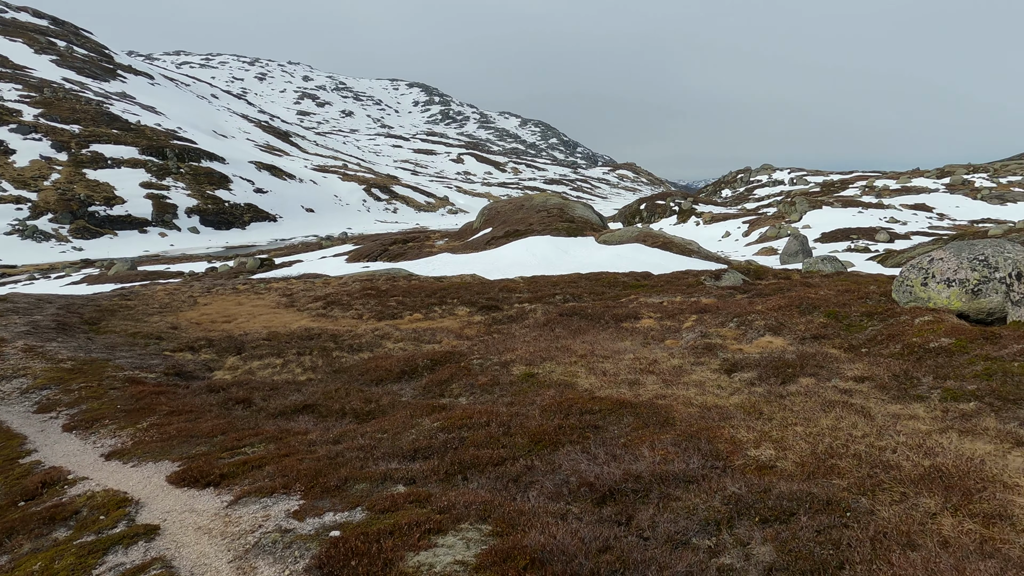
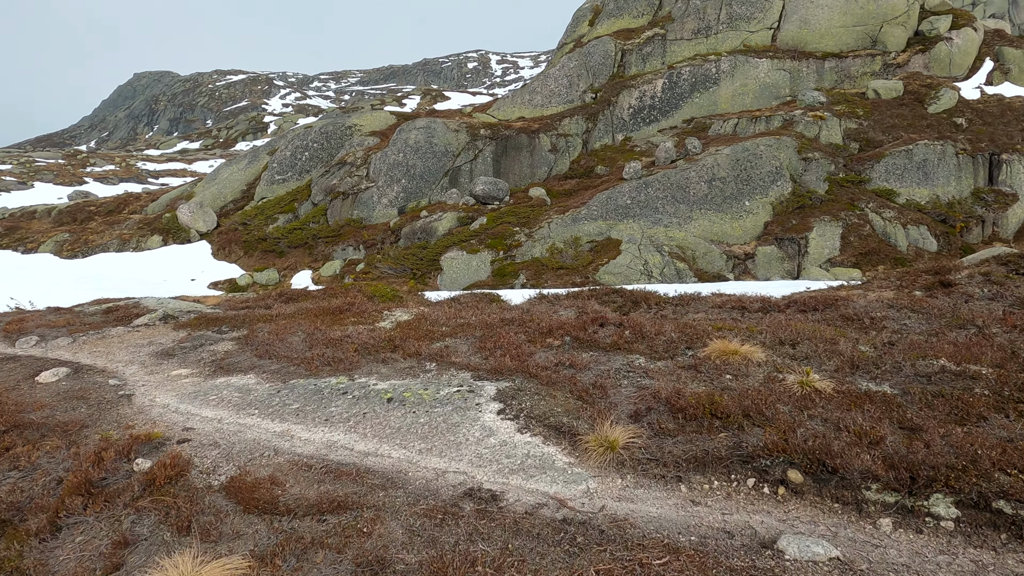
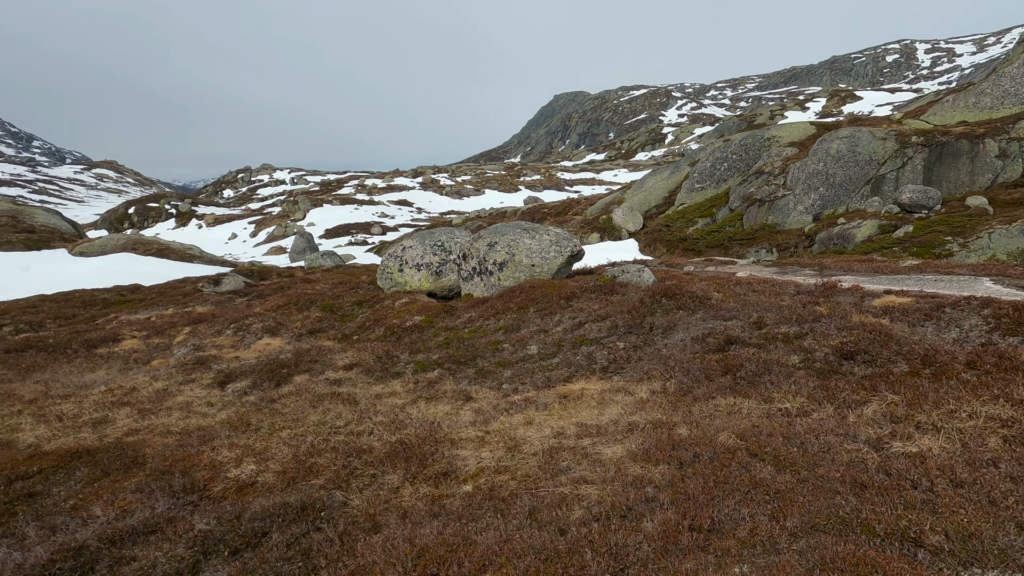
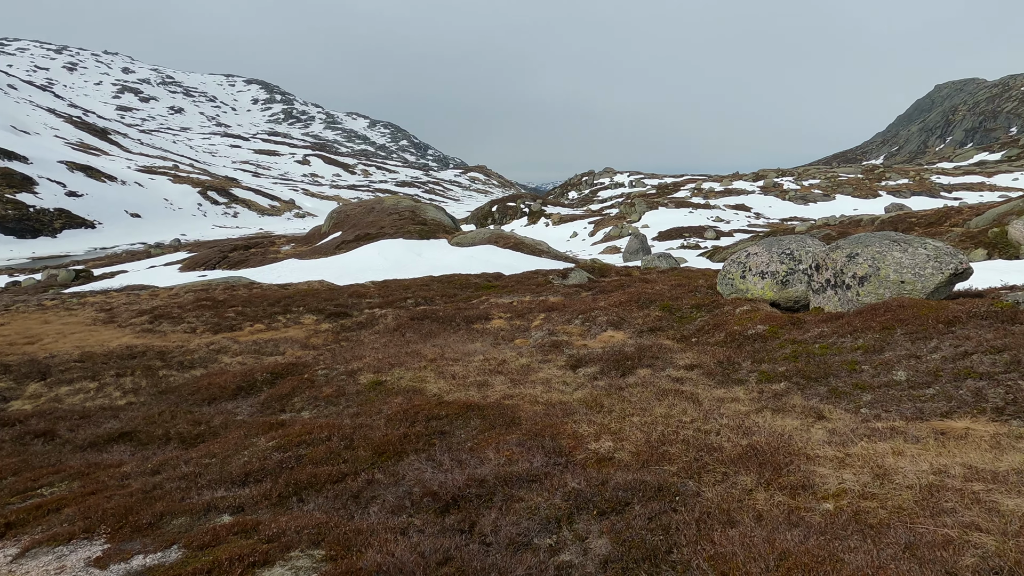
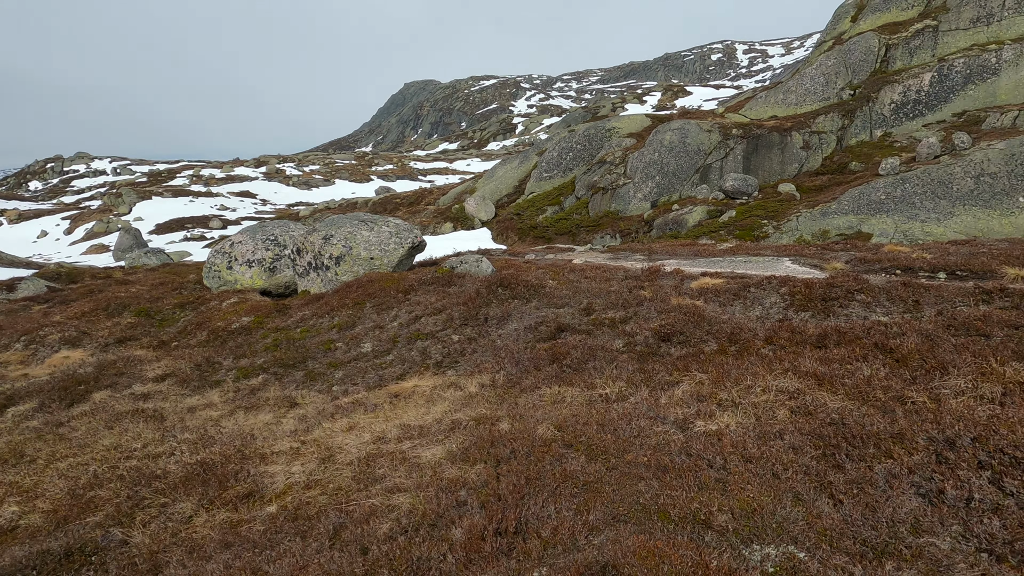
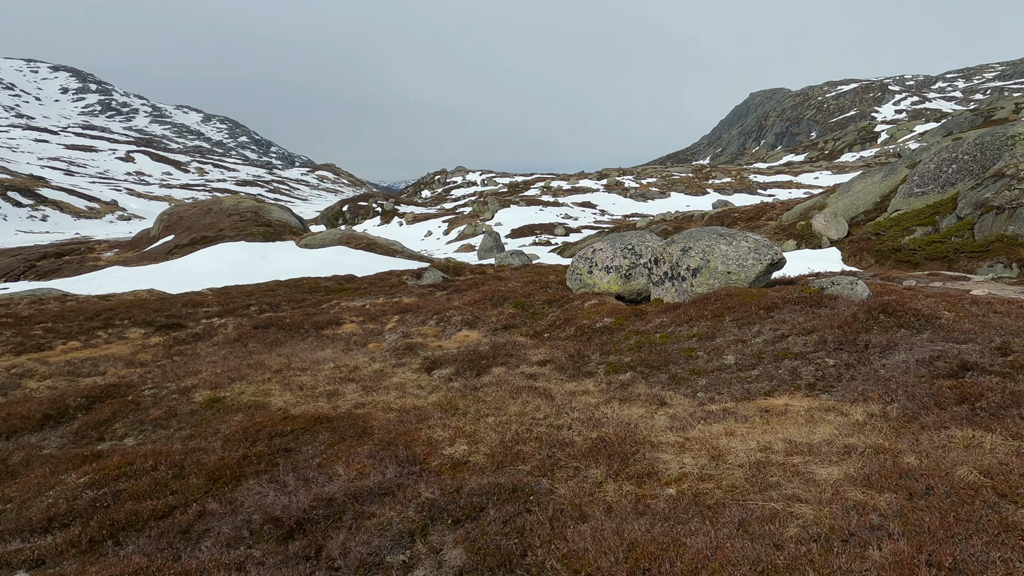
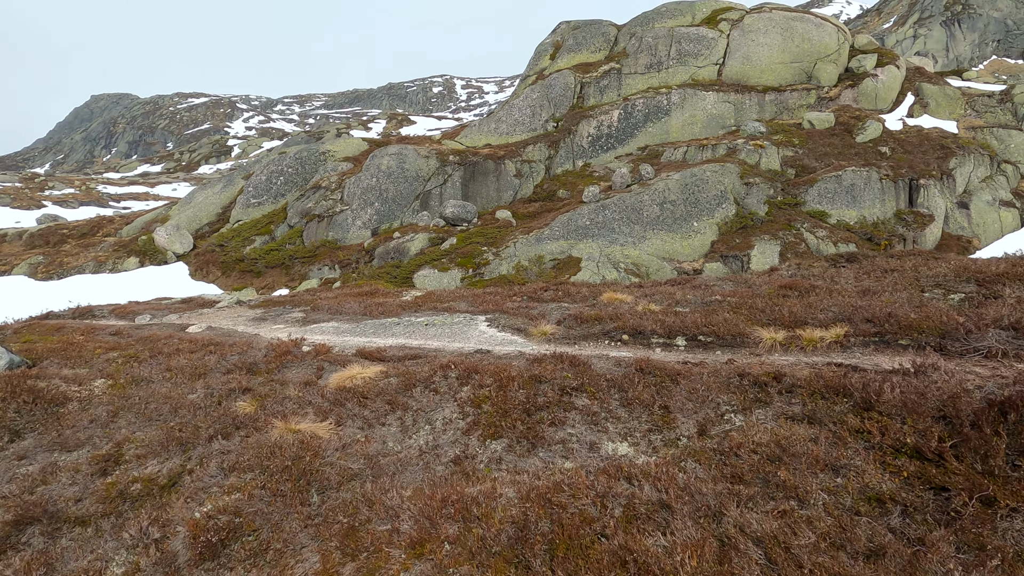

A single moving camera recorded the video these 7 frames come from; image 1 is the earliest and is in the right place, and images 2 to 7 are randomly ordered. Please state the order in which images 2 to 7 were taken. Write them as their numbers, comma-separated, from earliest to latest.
4, 6, 3, 5, 7, 2
